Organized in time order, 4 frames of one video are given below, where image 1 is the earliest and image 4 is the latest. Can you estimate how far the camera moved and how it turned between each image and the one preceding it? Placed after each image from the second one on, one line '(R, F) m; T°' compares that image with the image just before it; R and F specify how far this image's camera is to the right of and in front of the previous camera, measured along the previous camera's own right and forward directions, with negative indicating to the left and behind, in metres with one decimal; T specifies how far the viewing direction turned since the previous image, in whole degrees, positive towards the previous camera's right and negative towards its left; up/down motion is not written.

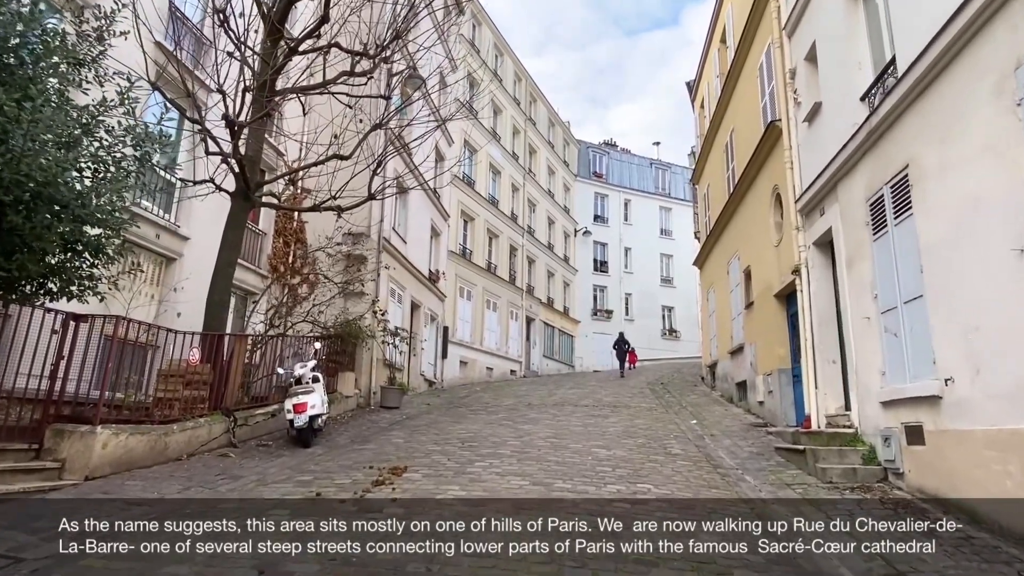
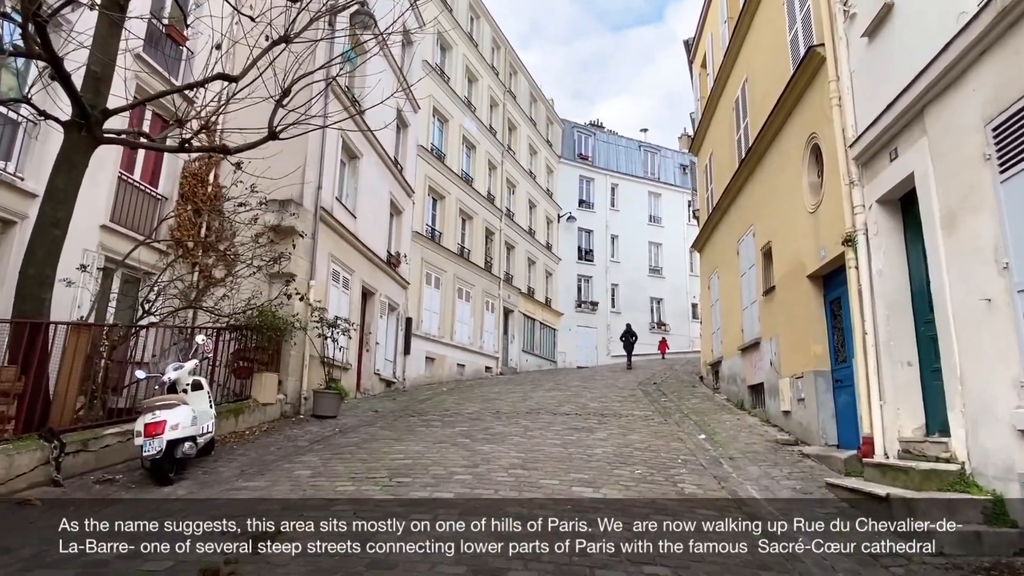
(+0.4, +2.7) m; +1°
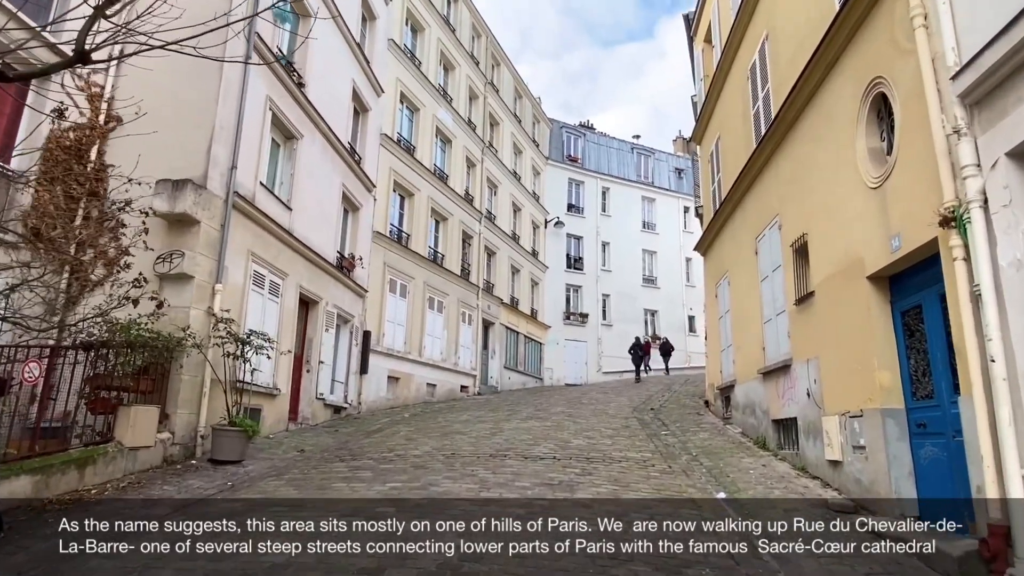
(+0.5, +2.5) m; +1°
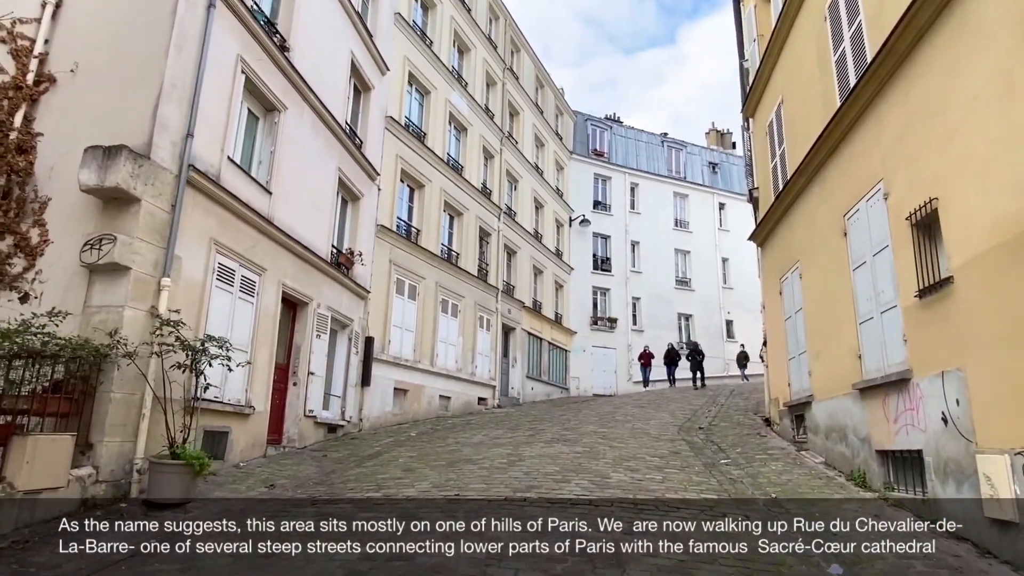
(0.0, +2.1) m; -2°
